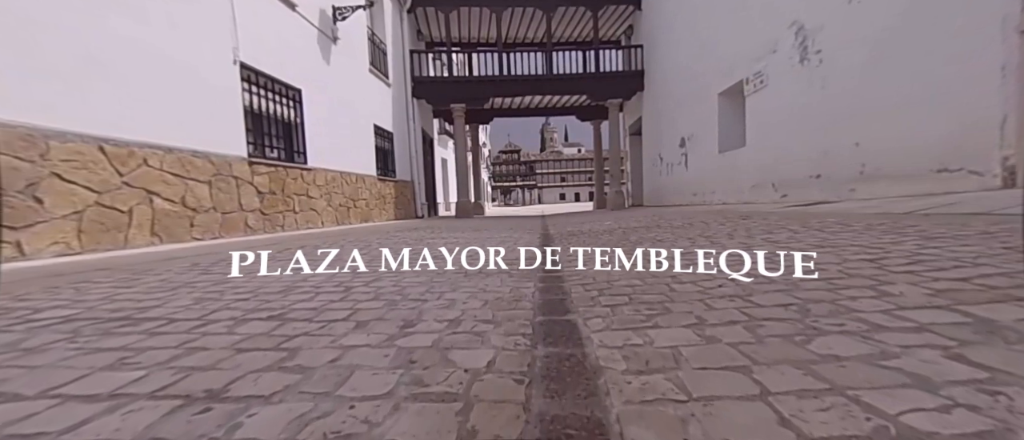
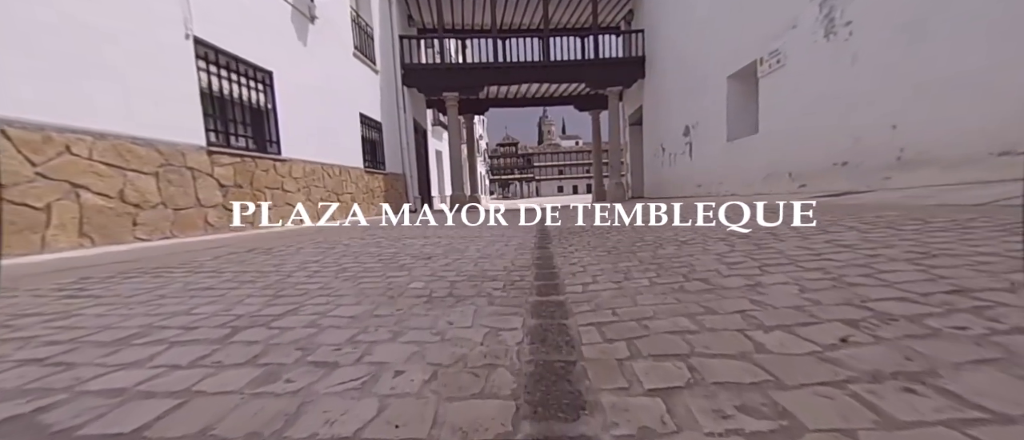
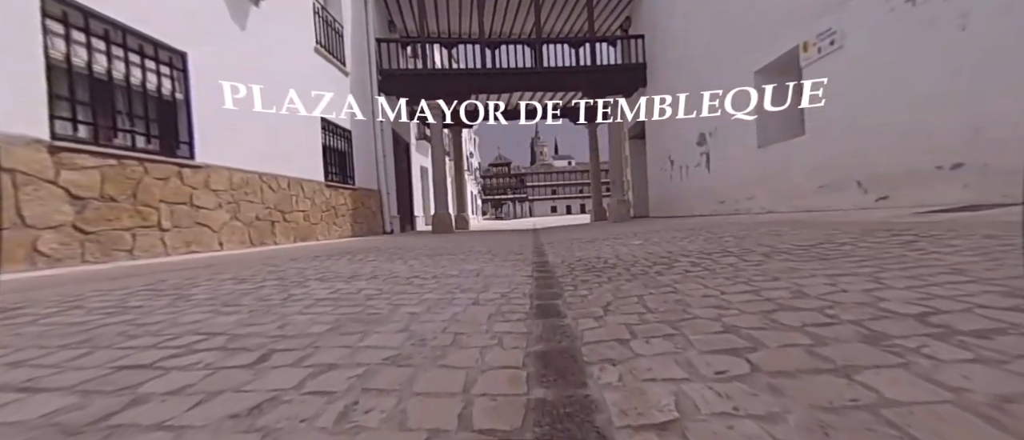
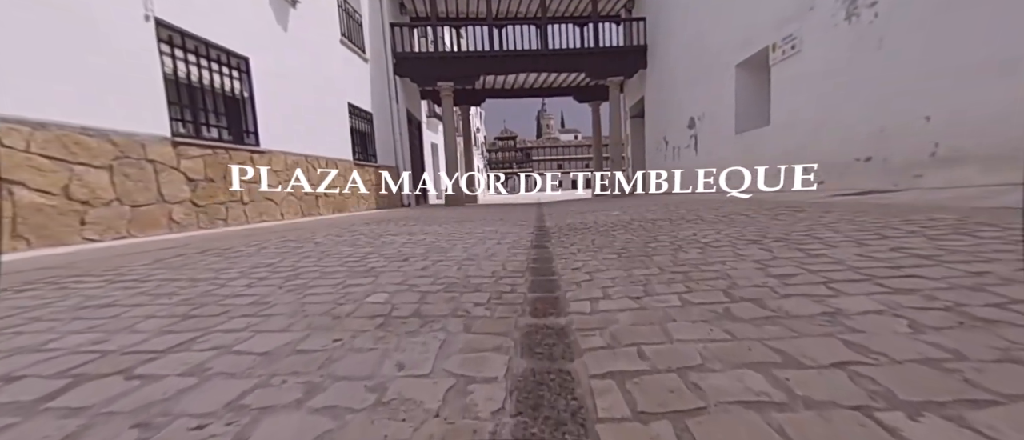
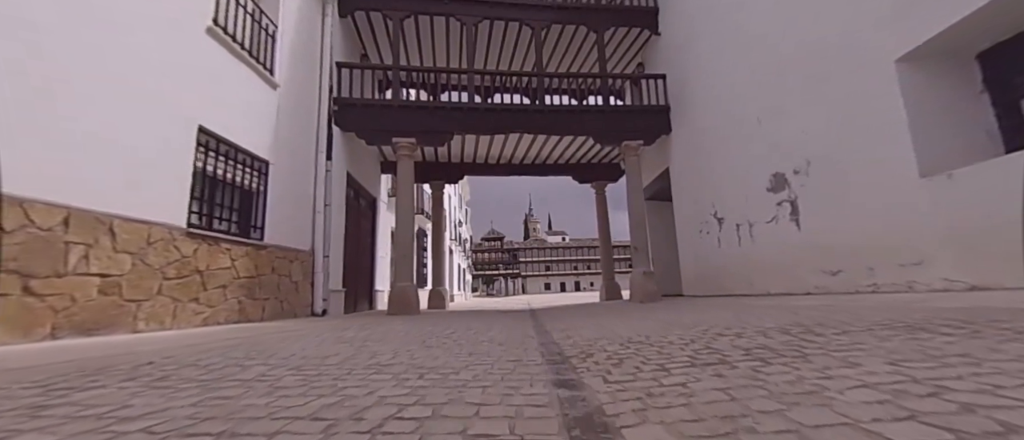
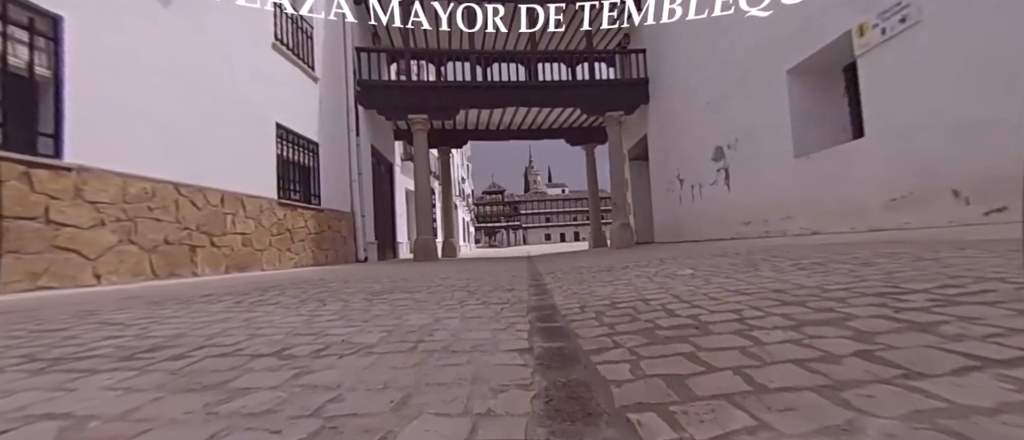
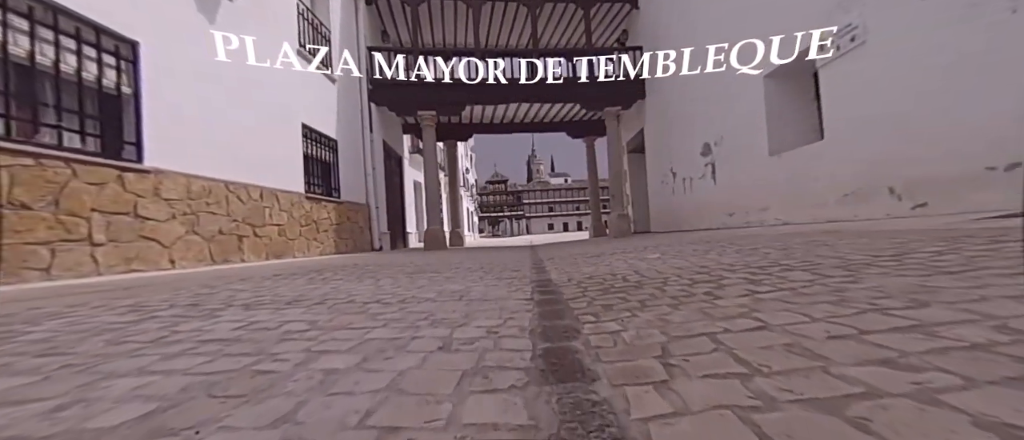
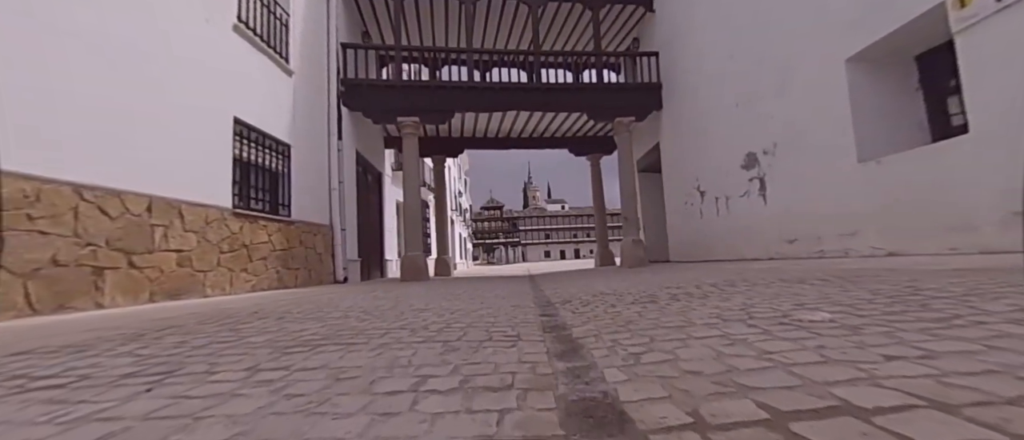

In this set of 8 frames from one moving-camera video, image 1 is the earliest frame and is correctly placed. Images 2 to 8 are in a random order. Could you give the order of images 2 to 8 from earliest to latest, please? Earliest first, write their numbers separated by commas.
2, 4, 3, 7, 6, 8, 5
